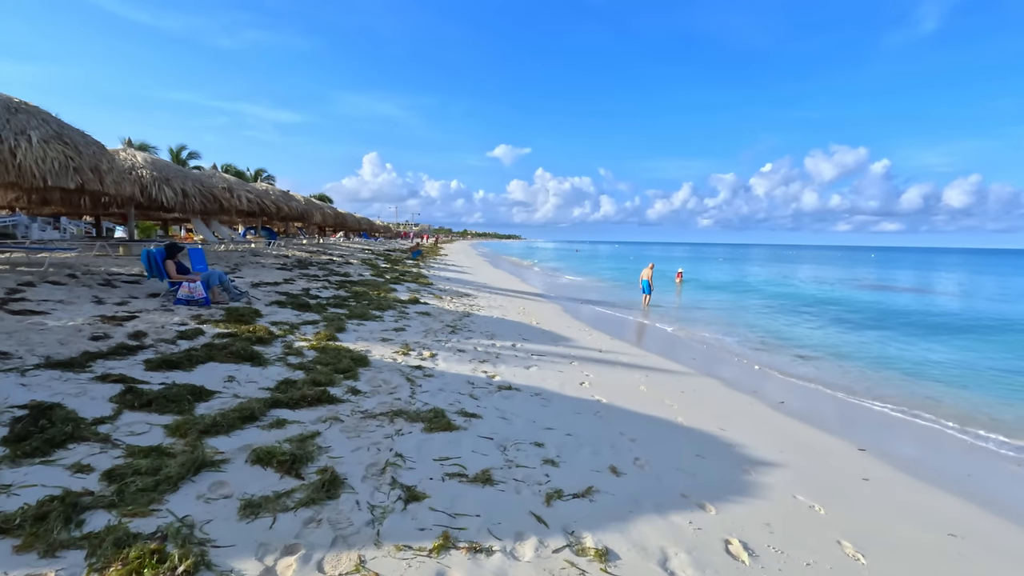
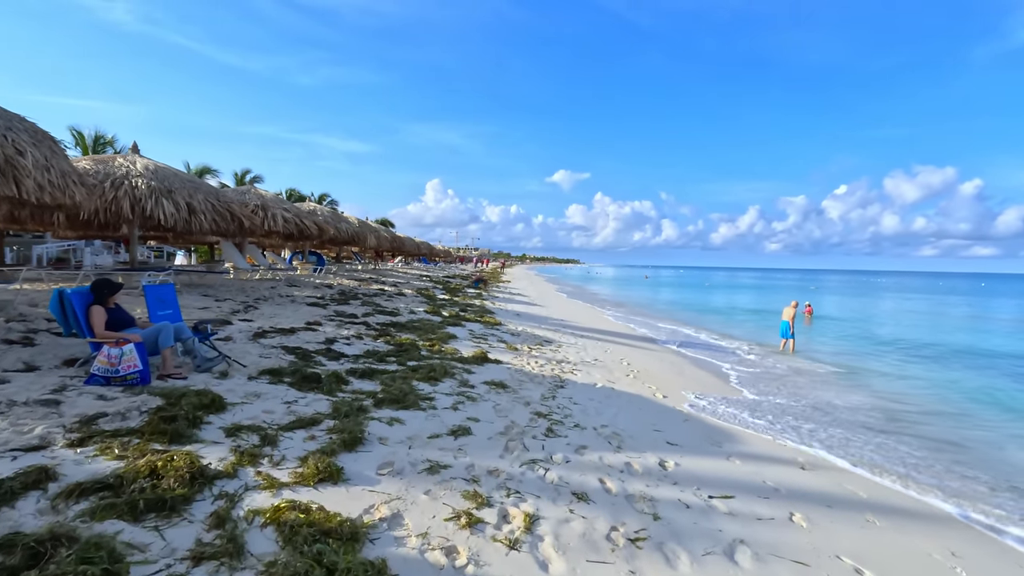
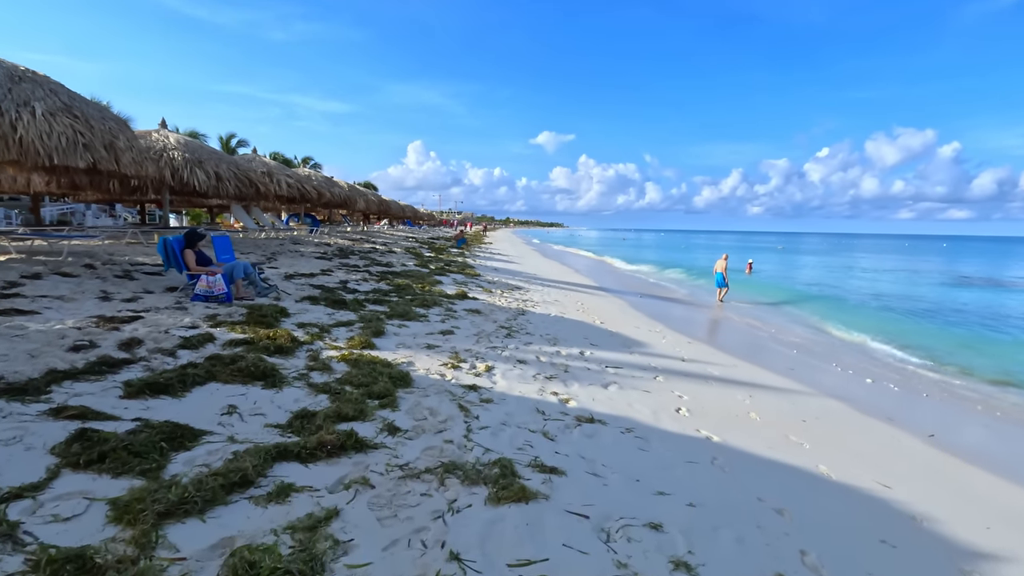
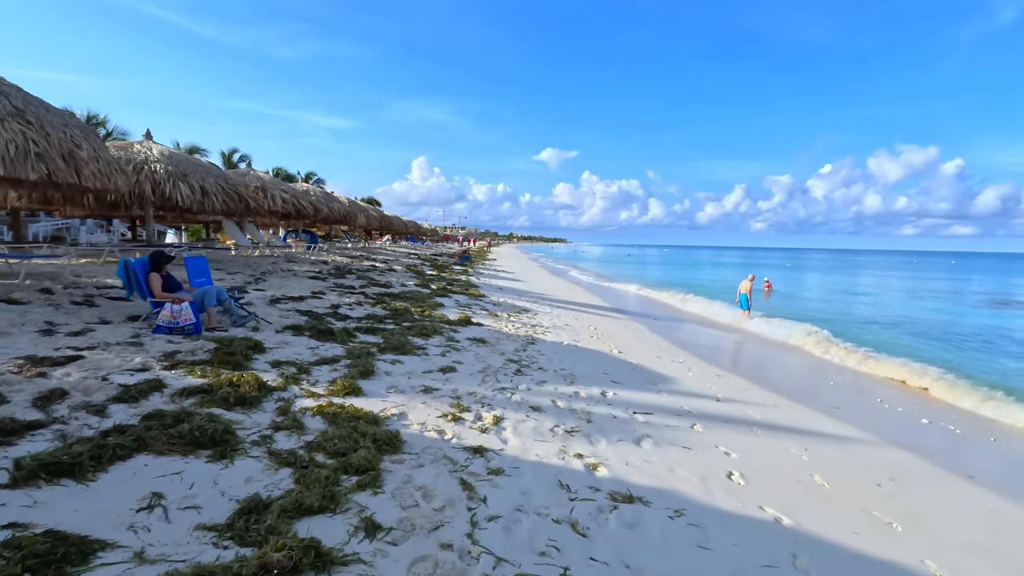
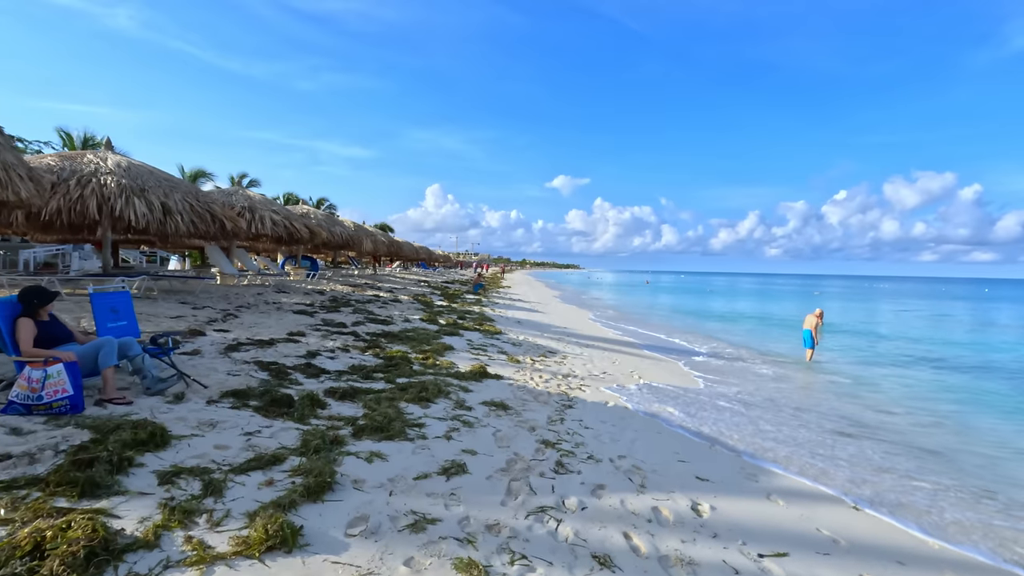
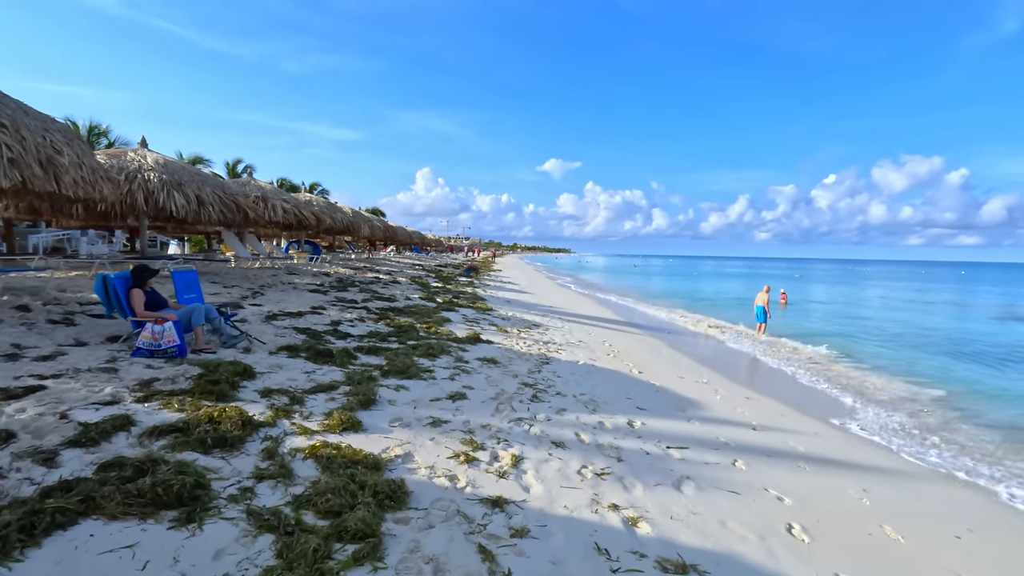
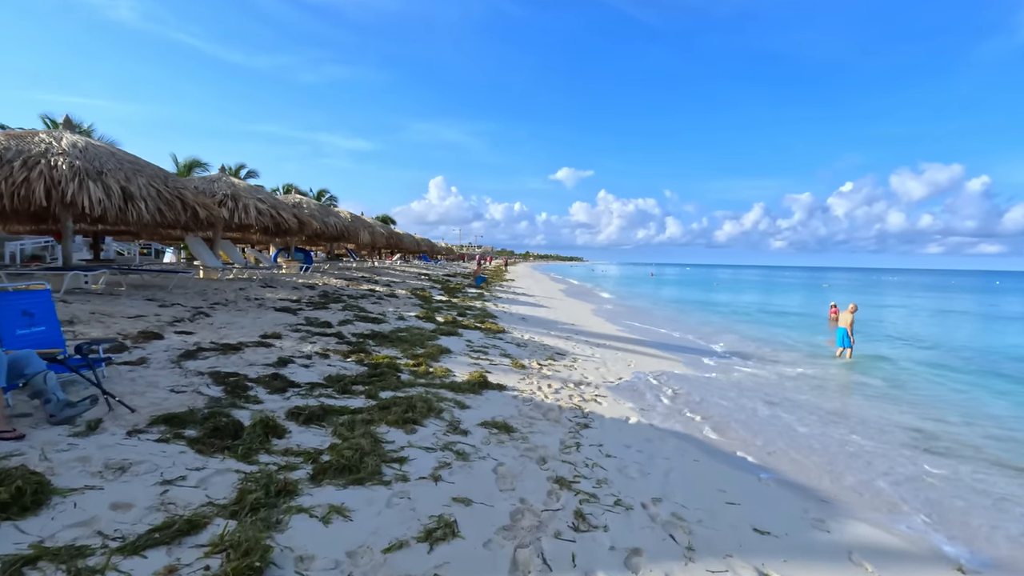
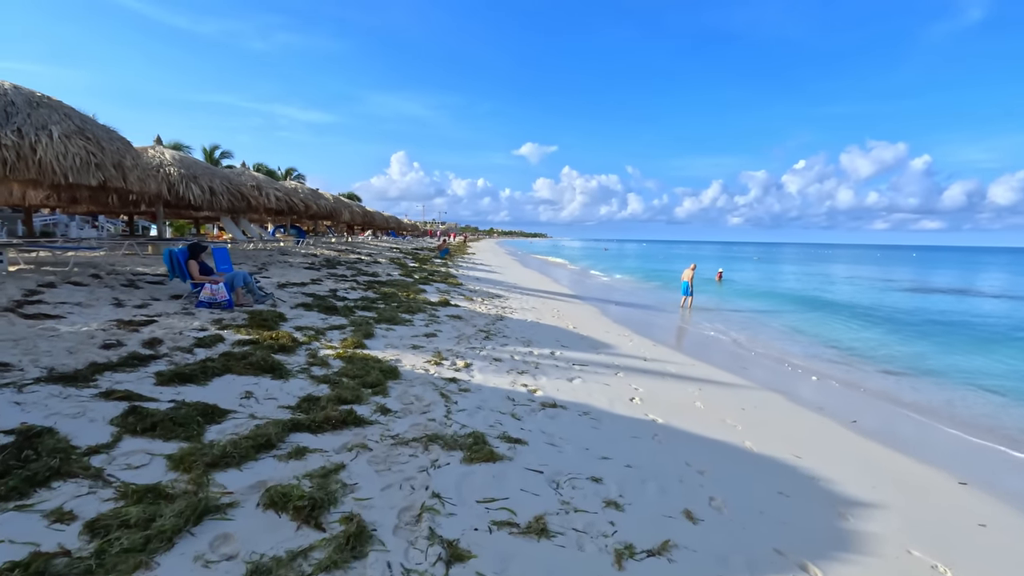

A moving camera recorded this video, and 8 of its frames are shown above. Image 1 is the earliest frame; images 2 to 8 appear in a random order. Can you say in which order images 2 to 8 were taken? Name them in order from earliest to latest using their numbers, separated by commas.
8, 3, 4, 6, 2, 5, 7
